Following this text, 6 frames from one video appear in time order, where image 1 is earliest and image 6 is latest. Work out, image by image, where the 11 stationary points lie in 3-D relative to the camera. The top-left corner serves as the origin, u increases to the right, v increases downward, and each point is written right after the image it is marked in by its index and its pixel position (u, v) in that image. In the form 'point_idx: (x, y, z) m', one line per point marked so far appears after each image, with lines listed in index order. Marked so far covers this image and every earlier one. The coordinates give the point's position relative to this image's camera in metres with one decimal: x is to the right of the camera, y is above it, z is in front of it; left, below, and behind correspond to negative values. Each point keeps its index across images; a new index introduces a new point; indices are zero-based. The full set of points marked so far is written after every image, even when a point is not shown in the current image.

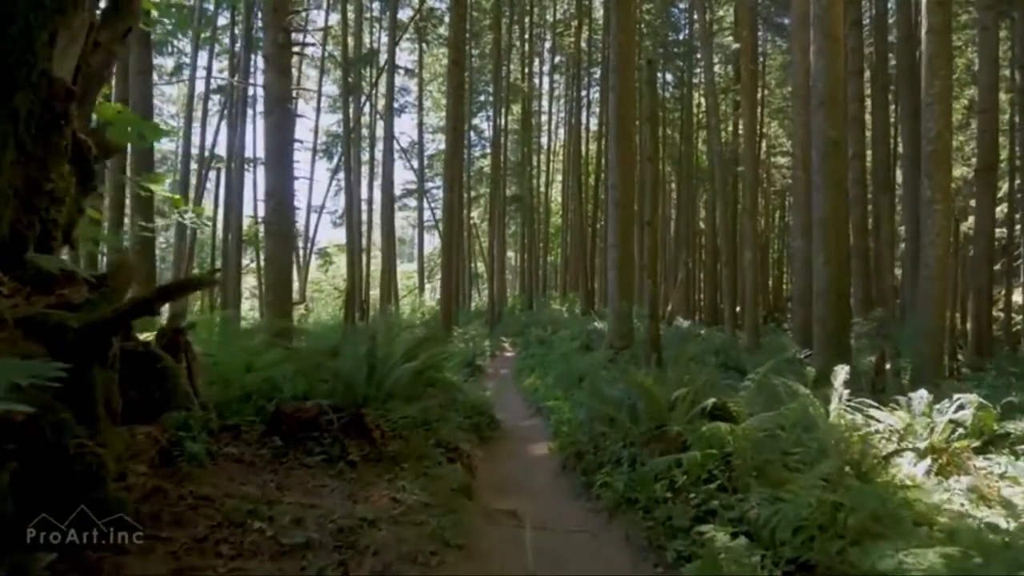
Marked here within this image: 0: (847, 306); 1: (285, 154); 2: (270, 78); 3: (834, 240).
0: (+9.4, -0.5, +9.7) m
1: (-8.0, +4.7, +12.3) m
2: (-8.5, +7.4, +12.2) m
3: (+9.0, +1.3, +9.7) m
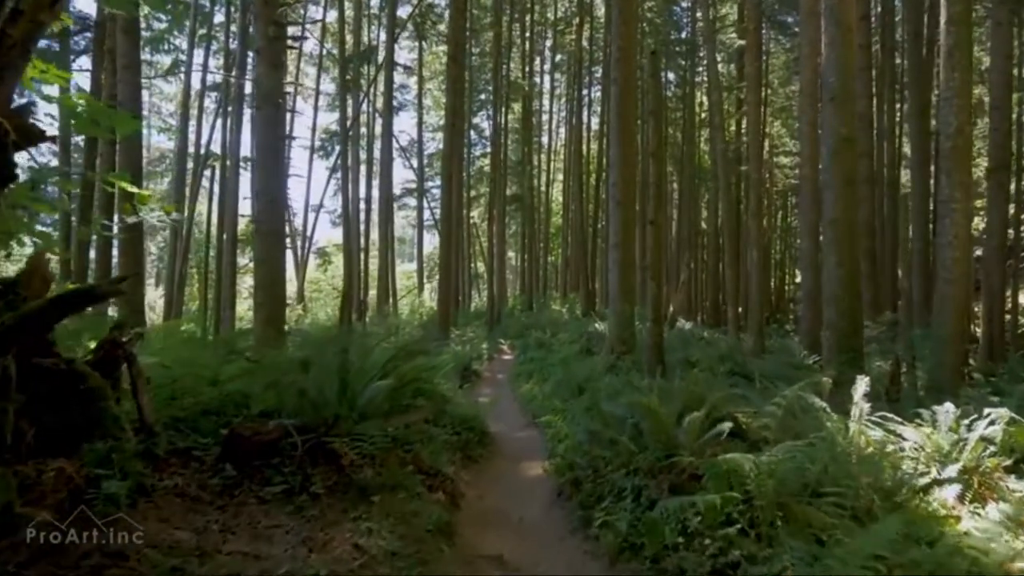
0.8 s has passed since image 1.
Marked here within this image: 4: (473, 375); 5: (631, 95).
0: (+9.3, -0.6, +9.3) m
1: (-8.1, +4.7, +11.9) m
2: (-8.5, +7.3, +11.8) m
3: (+8.9, +1.2, +9.3) m
4: (-1.4, -3.1, +12.2) m
5: (+4.2, +6.8, +12.3) m
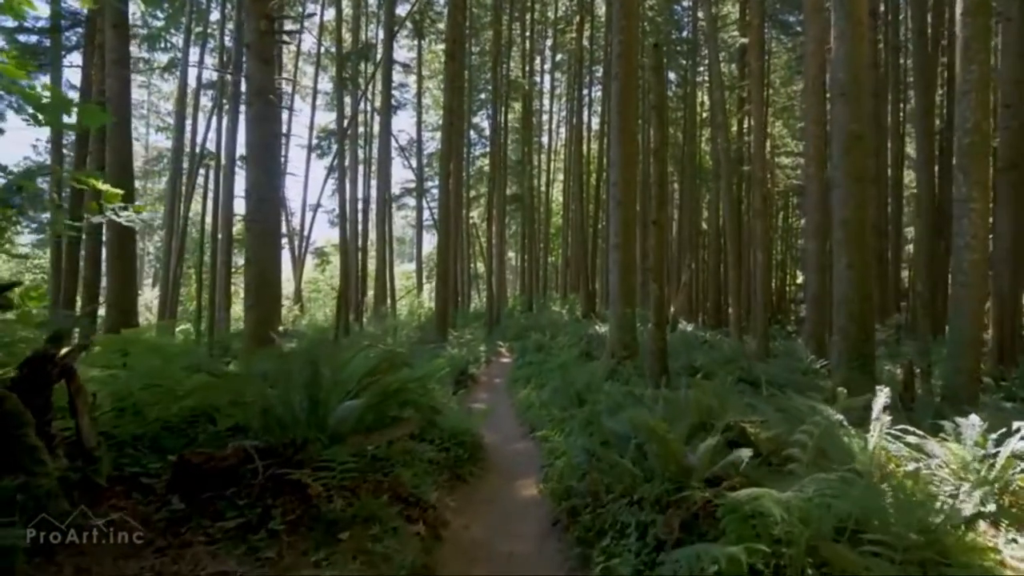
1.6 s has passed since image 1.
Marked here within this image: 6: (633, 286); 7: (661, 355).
0: (+9.2, -0.6, +8.9) m
1: (-8.2, +4.6, +11.5) m
2: (-8.6, +7.3, +11.5) m
3: (+8.8, +1.2, +8.9) m
4: (-1.5, -3.2, +11.8) m
5: (+4.1, +6.8, +11.9) m
6: (+4.0, +0.1, +11.6) m
7: (+3.8, -1.7, +8.8) m
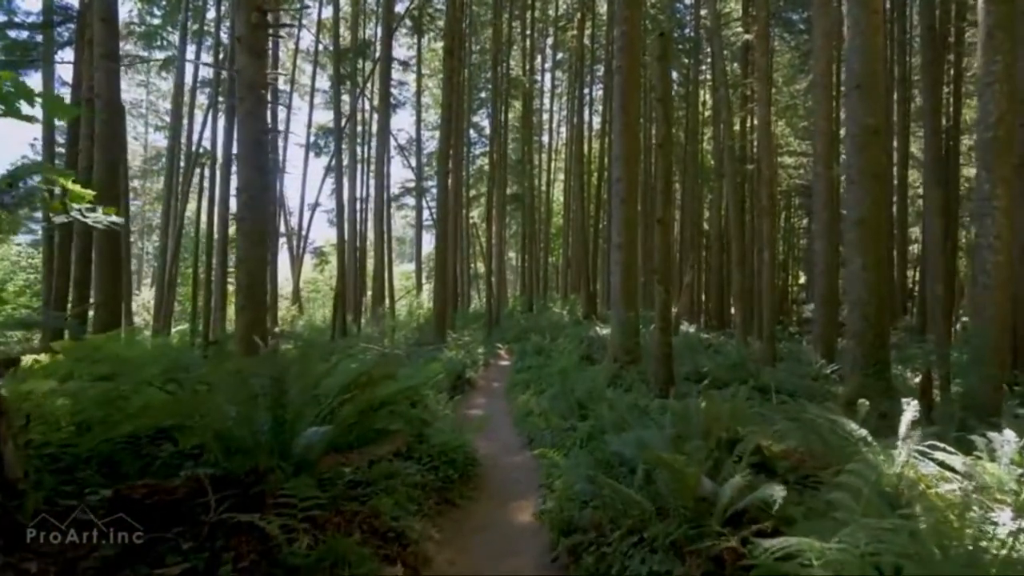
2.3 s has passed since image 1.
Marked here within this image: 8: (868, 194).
0: (+9.2, -0.7, +8.5) m
1: (-8.2, +4.6, +11.2) m
2: (-8.6, +7.2, +11.1) m
3: (+8.8, +1.1, +8.5) m
4: (-1.5, -3.2, +11.4) m
5: (+4.1, +6.7, +11.6) m
6: (+4.0, 0.0, +11.2) m
7: (+3.7, -1.7, +8.4) m
8: (+8.8, +2.3, +8.5) m
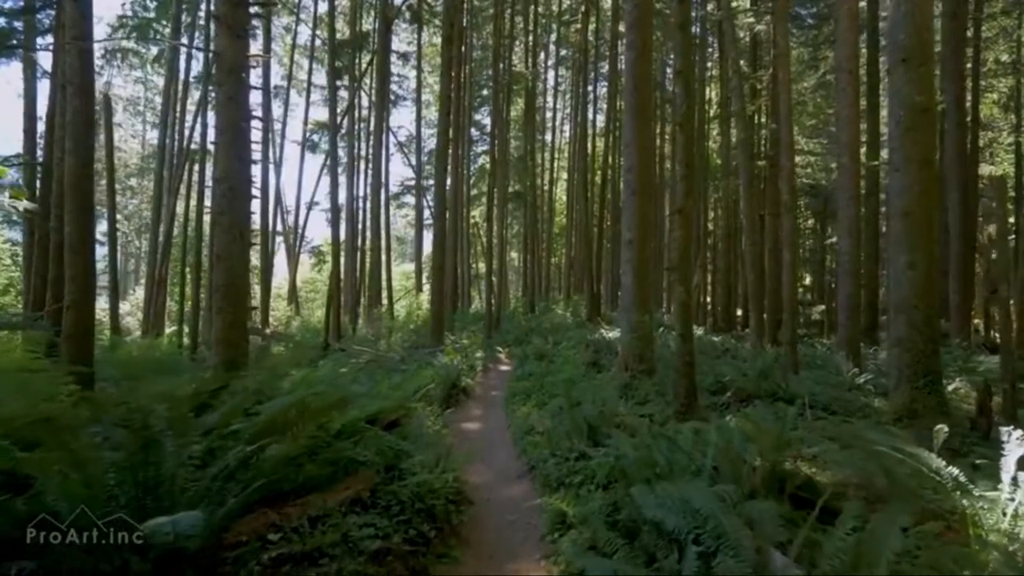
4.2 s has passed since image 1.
0: (+9.1, -0.7, +7.5) m
1: (-8.2, +4.6, +10.3) m
2: (-8.6, +7.3, +10.2) m
3: (+8.8, +1.1, +7.5) m
4: (-1.5, -3.2, +10.5) m
5: (+4.1, +6.7, +10.6) m
6: (+4.0, 0.0, +10.2) m
7: (+3.7, -1.7, +7.4) m
8: (+8.8, +2.3, +7.5) m
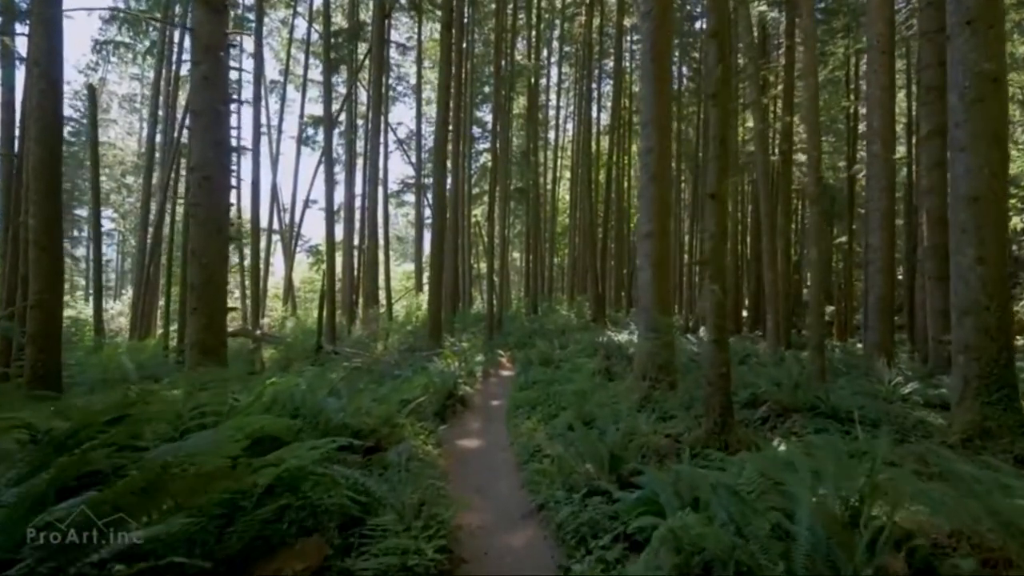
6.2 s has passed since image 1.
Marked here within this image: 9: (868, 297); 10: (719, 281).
0: (+9.2, -0.7, +6.4) m
1: (-8.1, +4.7, +9.3) m
2: (-8.5, +7.3, +9.3) m
3: (+8.8, +1.1, +6.4) m
4: (-1.4, -3.2, +9.4) m
5: (+4.2, +6.7, +9.6) m
6: (+4.1, 0.0, +9.1) m
7: (+3.8, -1.7, +6.3) m
8: (+8.8, +2.3, +6.5) m
9: (+13.0, -0.3, +12.7) m
10: (+3.6, +0.1, +6.2) m
